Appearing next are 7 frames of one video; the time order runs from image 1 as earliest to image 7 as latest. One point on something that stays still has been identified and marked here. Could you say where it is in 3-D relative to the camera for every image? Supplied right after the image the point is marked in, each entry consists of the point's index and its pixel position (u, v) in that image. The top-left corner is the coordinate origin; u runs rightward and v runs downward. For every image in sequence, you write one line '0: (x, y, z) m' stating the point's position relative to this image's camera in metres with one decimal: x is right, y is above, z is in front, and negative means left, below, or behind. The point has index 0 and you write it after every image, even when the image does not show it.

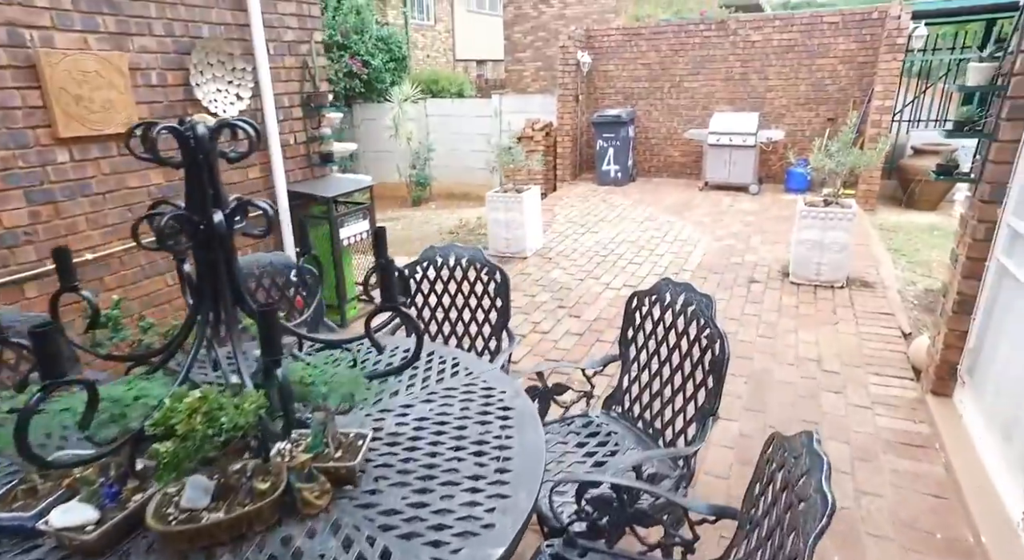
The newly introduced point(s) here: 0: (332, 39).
0: (-3.1, +4.2, +10.4) m
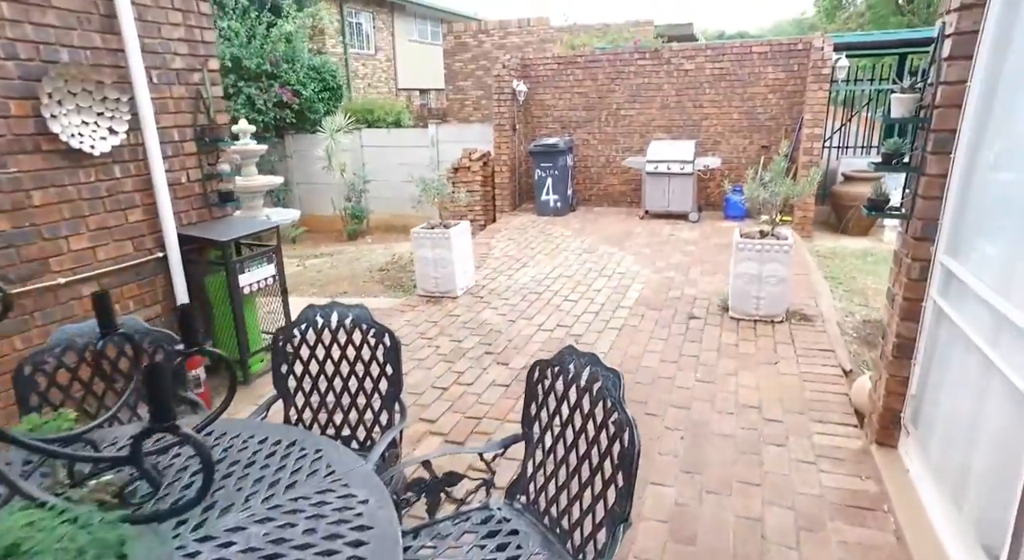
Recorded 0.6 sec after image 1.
0: (-4.2, +3.6, +10.0) m
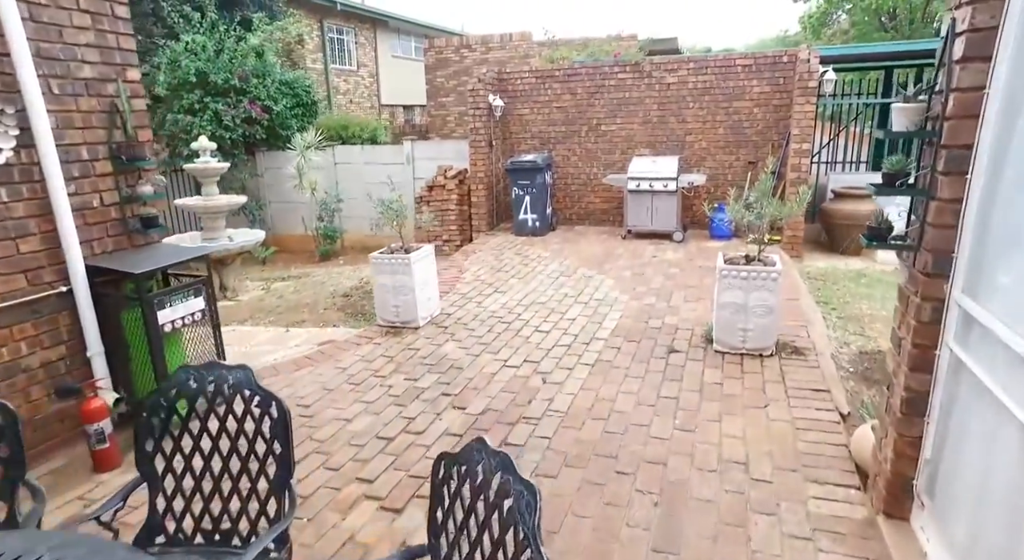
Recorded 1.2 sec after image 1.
0: (-4.6, +3.2, +9.6) m
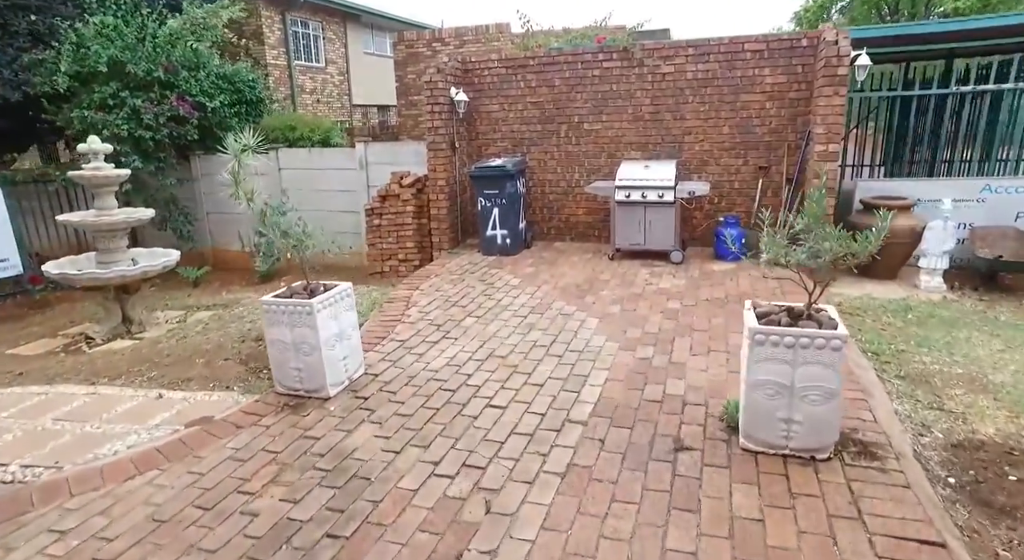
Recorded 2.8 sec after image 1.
0: (-5.0, +2.8, +8.2) m
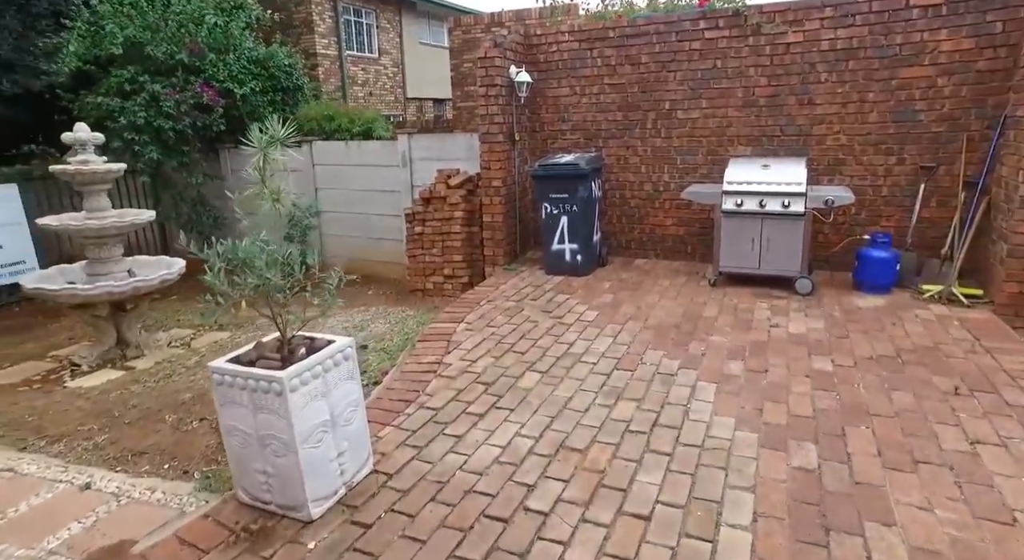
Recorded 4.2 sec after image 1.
0: (-4.1, +2.7, +7.2) m
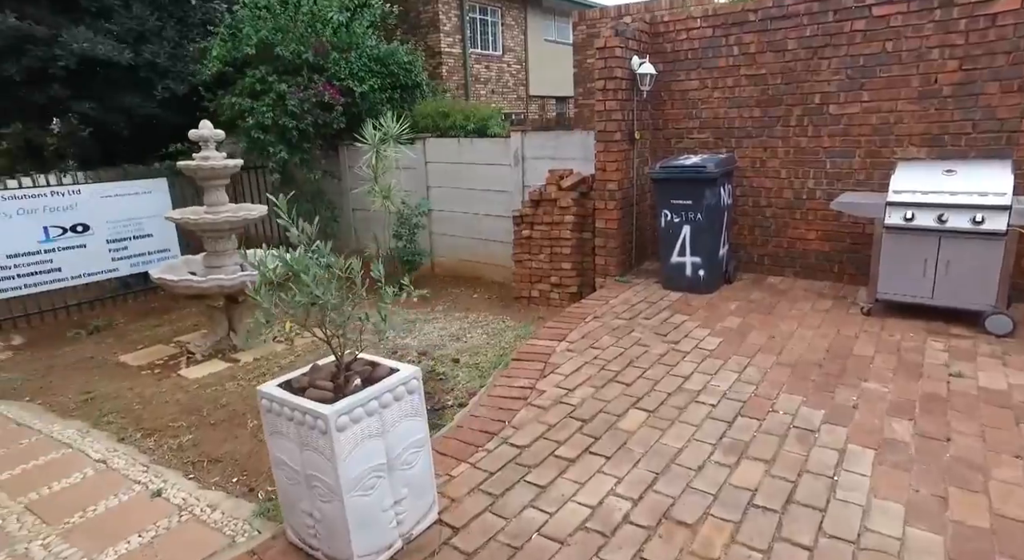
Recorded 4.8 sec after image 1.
0: (-2.7, +2.8, +7.4) m
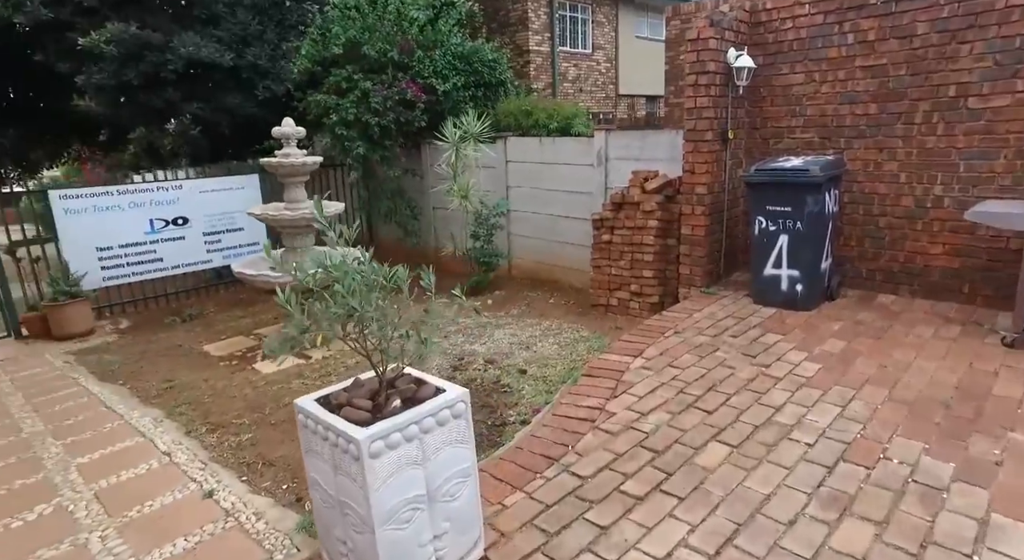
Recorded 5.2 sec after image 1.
0: (-1.6, +2.8, +7.5) m
